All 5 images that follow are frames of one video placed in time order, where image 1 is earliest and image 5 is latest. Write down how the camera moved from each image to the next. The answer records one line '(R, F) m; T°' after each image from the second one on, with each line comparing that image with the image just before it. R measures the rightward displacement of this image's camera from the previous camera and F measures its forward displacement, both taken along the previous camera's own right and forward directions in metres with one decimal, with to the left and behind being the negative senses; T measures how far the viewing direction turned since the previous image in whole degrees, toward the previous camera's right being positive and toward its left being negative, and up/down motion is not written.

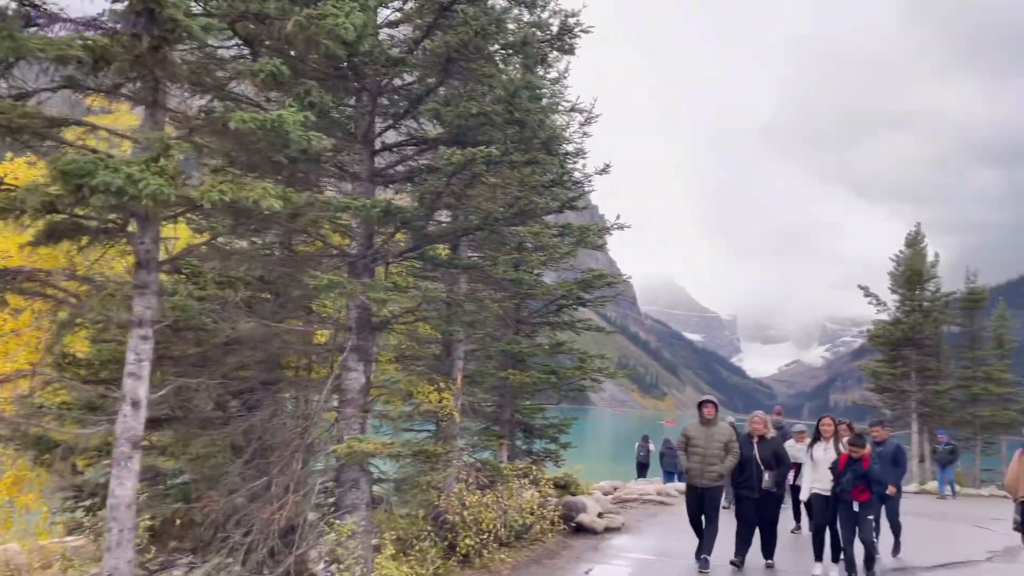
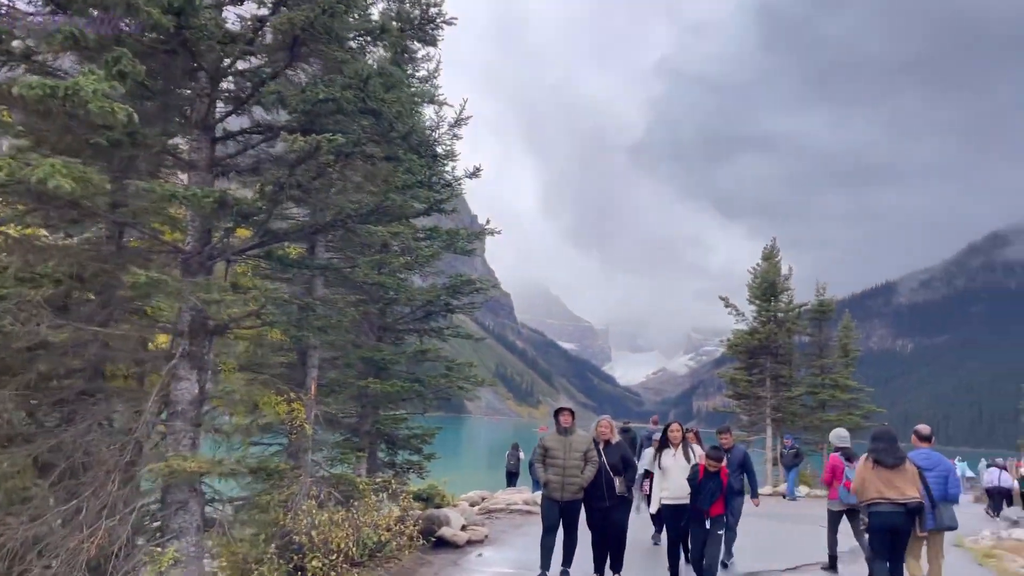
(+0.2, +0.4) m; +9°
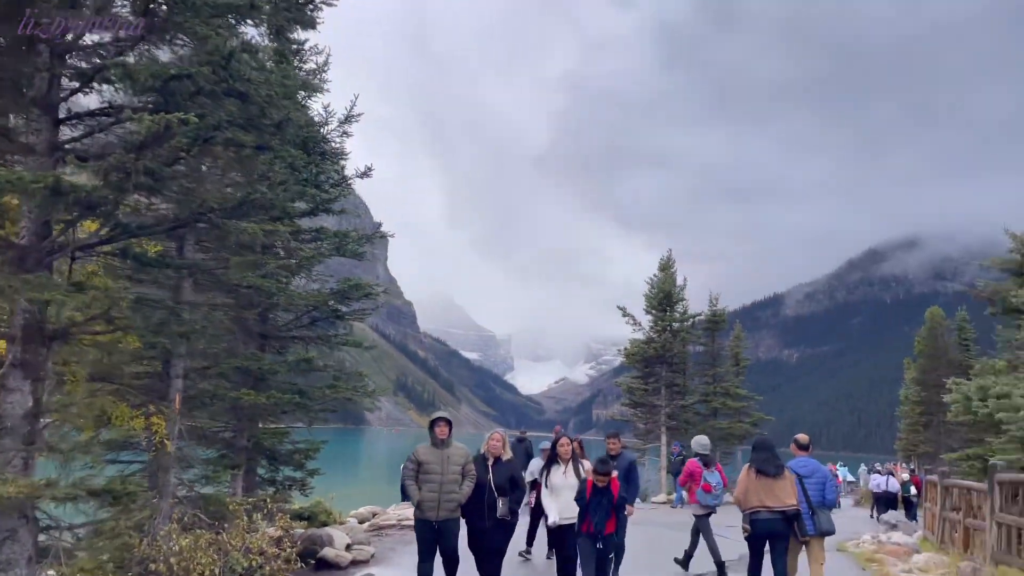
(+0.2, +0.4) m; +7°
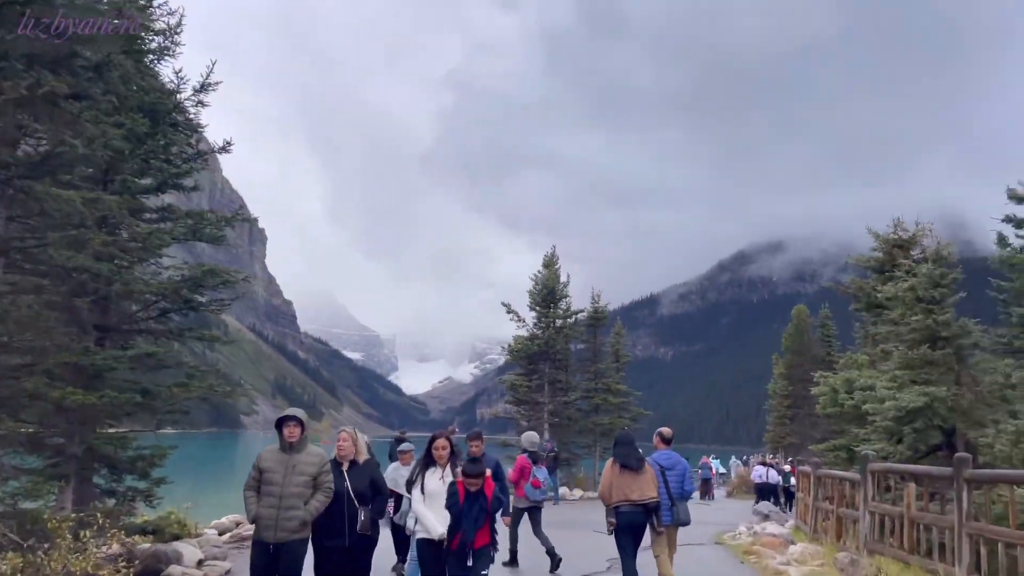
(+0.1, +0.7) m; +8°
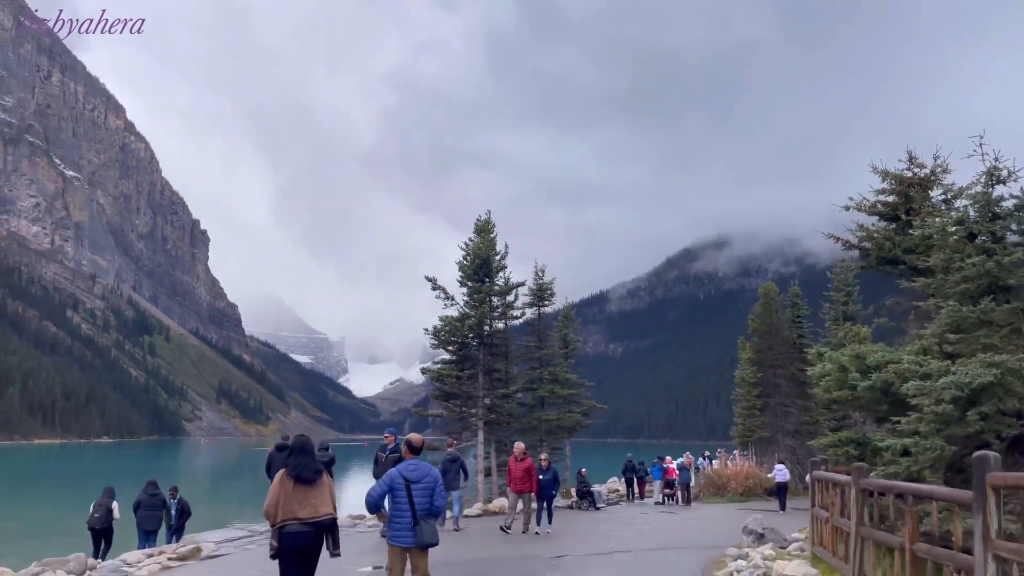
(+0.8, +5.6) m; +4°
